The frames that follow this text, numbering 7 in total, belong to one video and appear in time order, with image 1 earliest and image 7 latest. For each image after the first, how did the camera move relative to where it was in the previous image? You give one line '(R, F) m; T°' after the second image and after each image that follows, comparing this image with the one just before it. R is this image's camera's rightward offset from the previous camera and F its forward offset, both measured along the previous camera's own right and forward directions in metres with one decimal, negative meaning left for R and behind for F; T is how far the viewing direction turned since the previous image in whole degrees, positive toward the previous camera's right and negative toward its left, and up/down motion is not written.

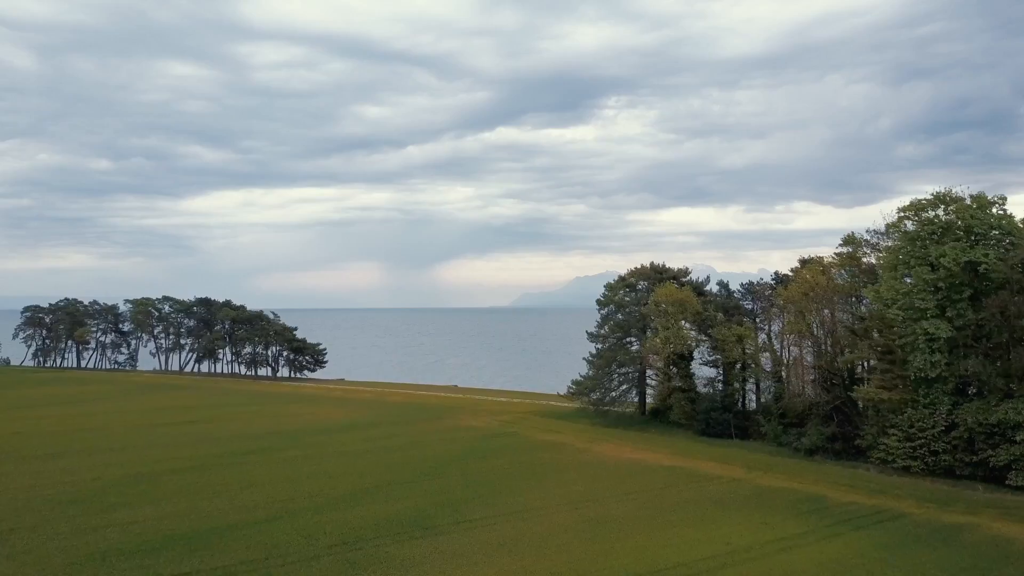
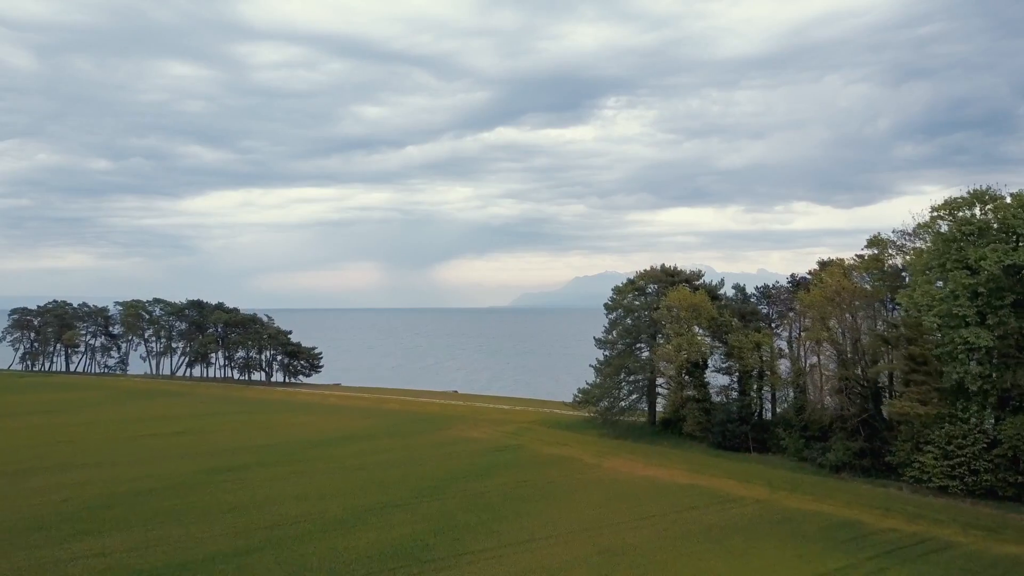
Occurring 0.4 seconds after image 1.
(-0.3, +2.7) m; 0°
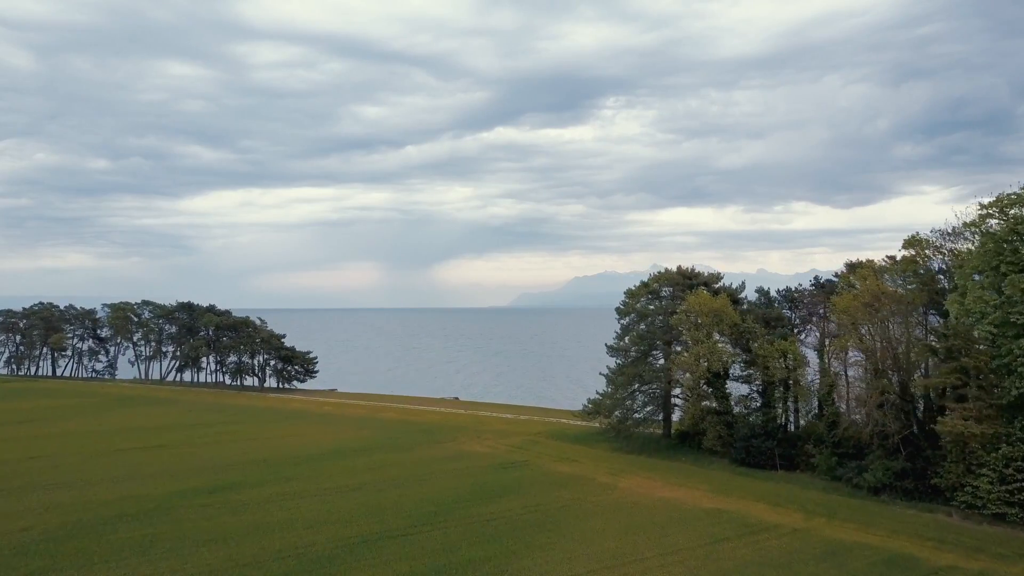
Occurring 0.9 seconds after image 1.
(-0.5, +3.2) m; 0°
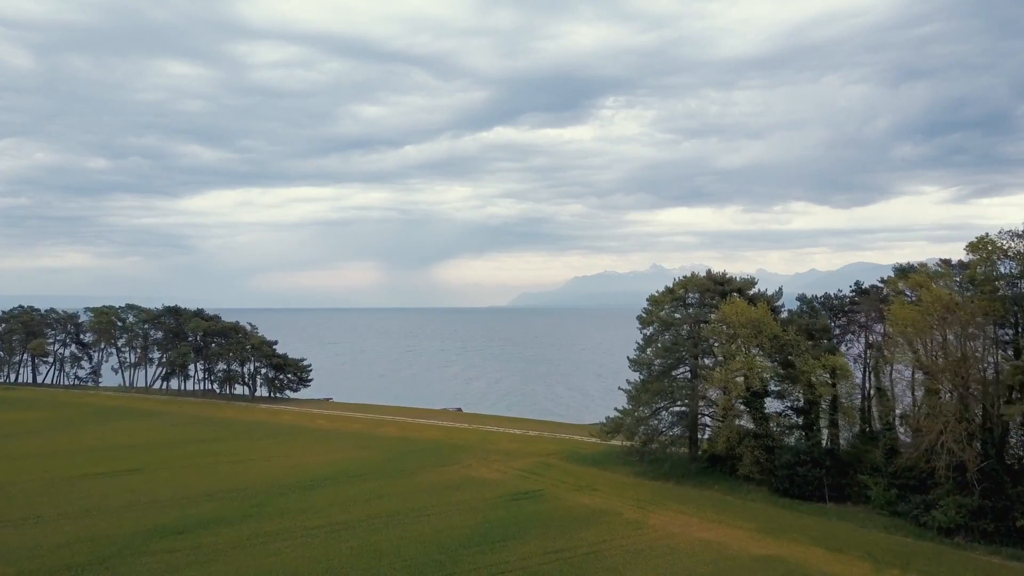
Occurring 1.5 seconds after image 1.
(-0.8, +4.6) m; 0°
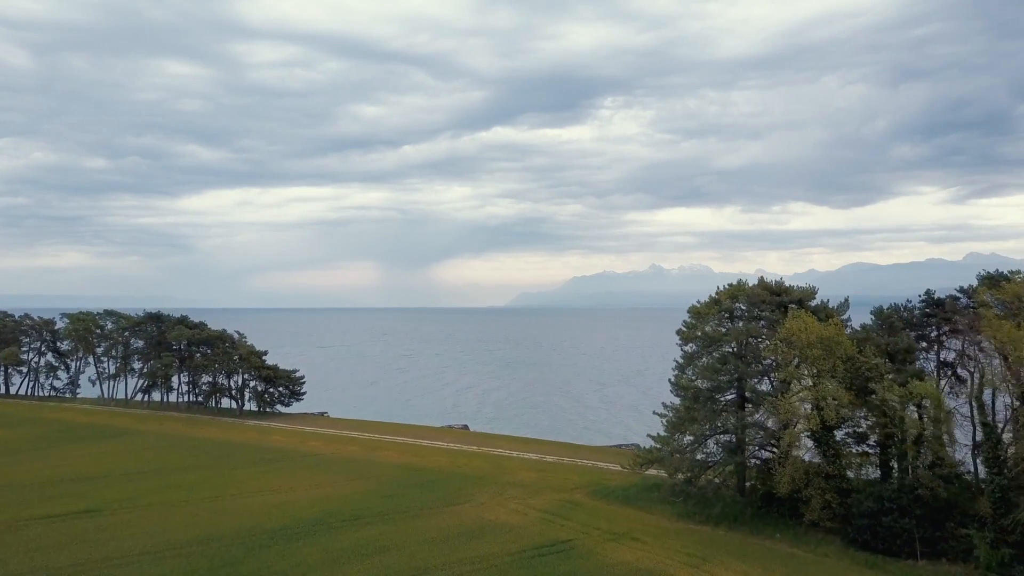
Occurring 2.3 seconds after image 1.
(-1.3, +5.9) m; 0°
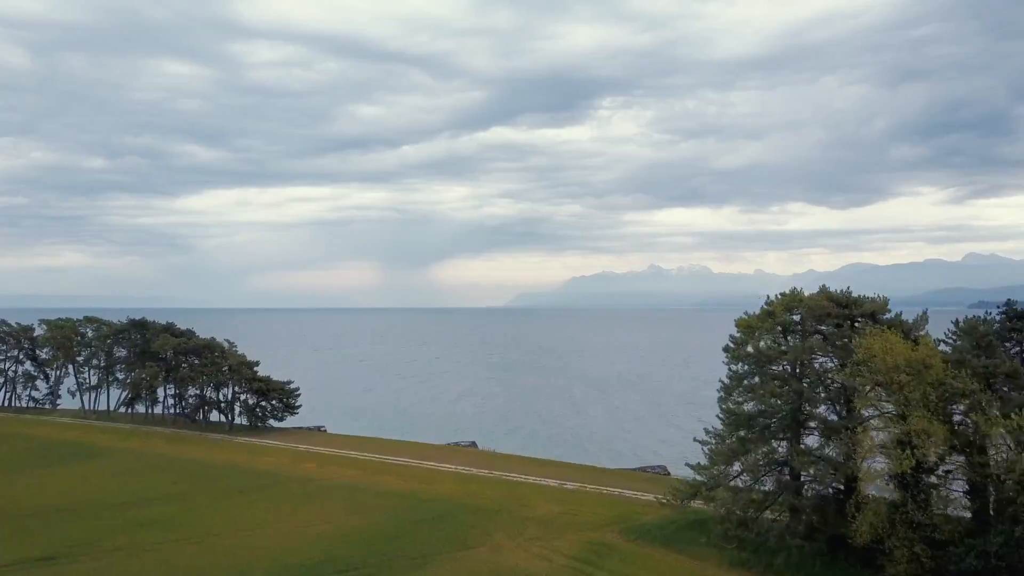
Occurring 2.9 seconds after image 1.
(-1.3, +4.9) m; 0°
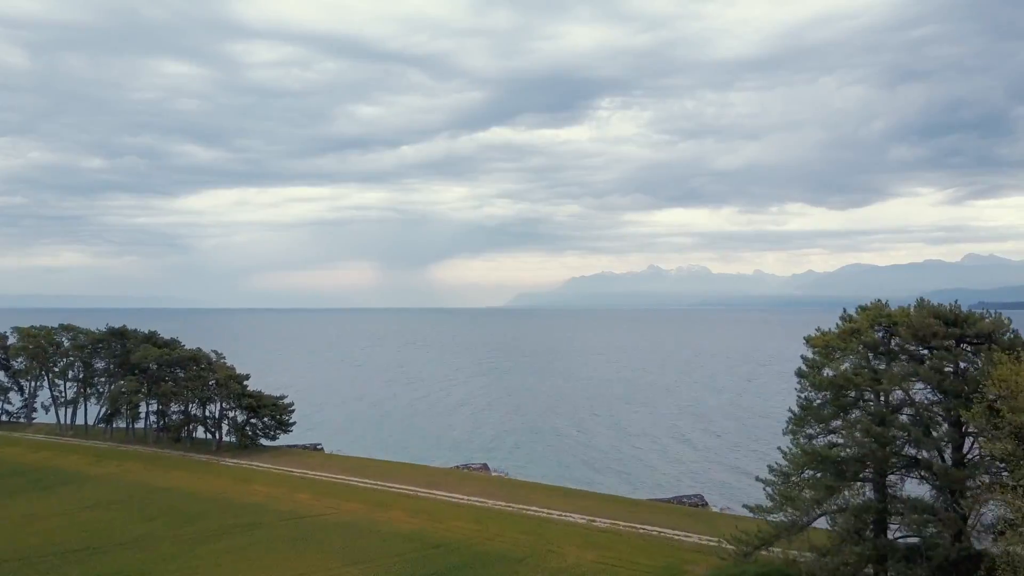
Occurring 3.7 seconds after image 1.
(-1.5, +5.5) m; 0°
